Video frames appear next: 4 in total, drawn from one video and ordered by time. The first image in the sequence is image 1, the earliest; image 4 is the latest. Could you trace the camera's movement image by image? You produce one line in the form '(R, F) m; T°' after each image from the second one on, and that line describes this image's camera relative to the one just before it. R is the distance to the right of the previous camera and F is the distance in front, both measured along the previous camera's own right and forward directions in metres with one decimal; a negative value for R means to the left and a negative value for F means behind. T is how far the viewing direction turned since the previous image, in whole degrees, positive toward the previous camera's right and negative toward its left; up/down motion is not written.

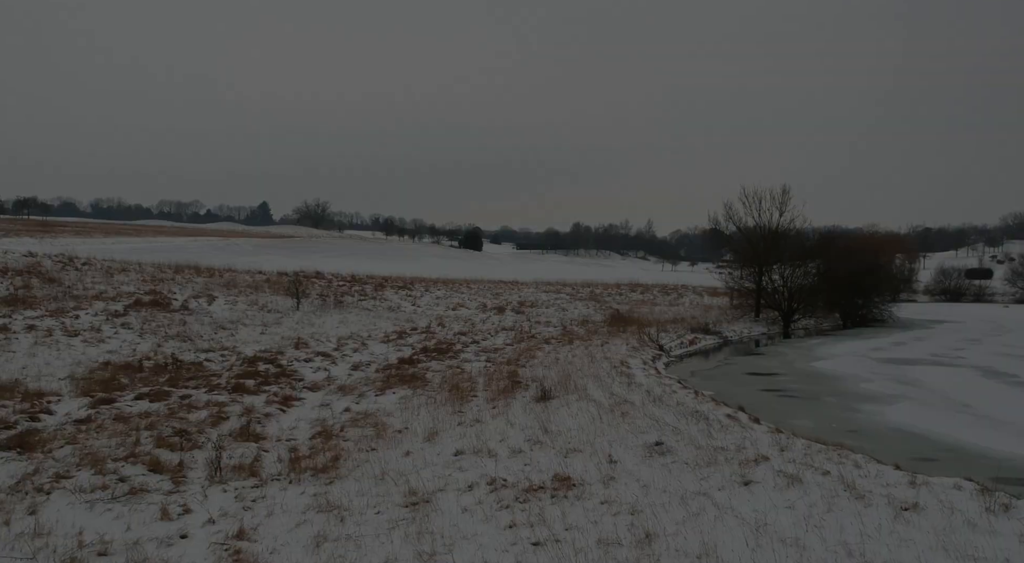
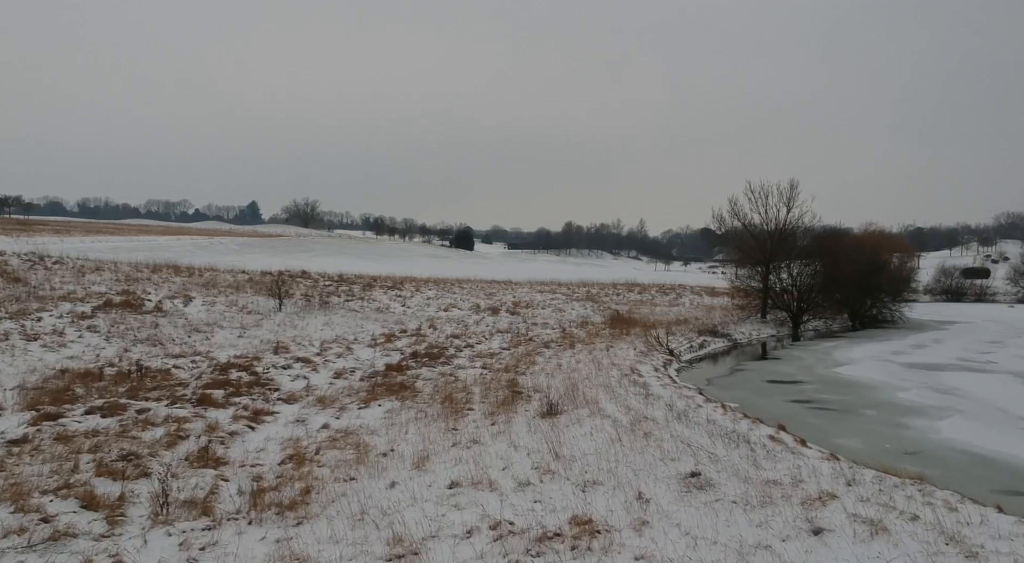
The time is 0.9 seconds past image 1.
(-0.2, +1.7) m; +1°
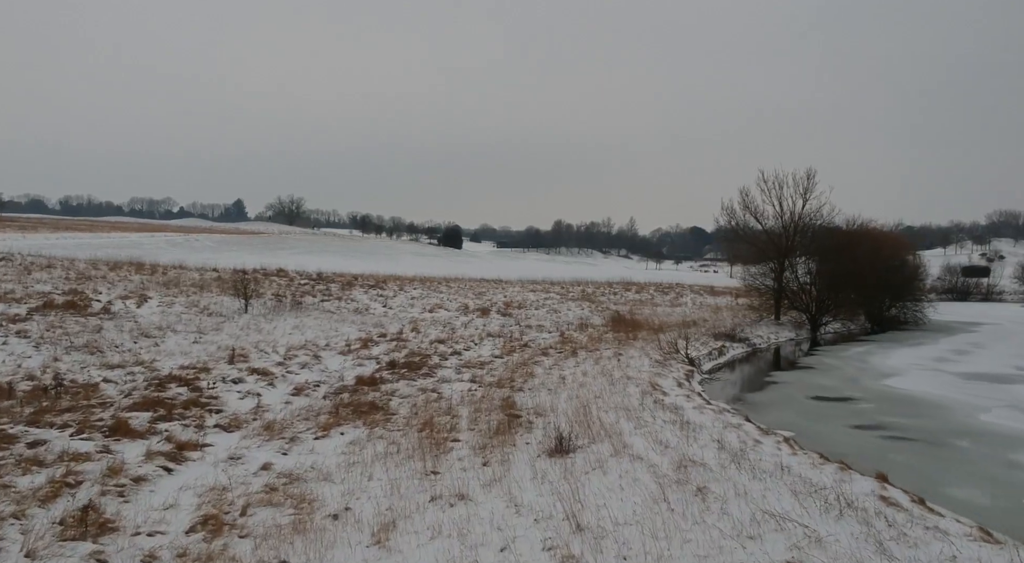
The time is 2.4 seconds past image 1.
(-0.1, +3.0) m; +1°
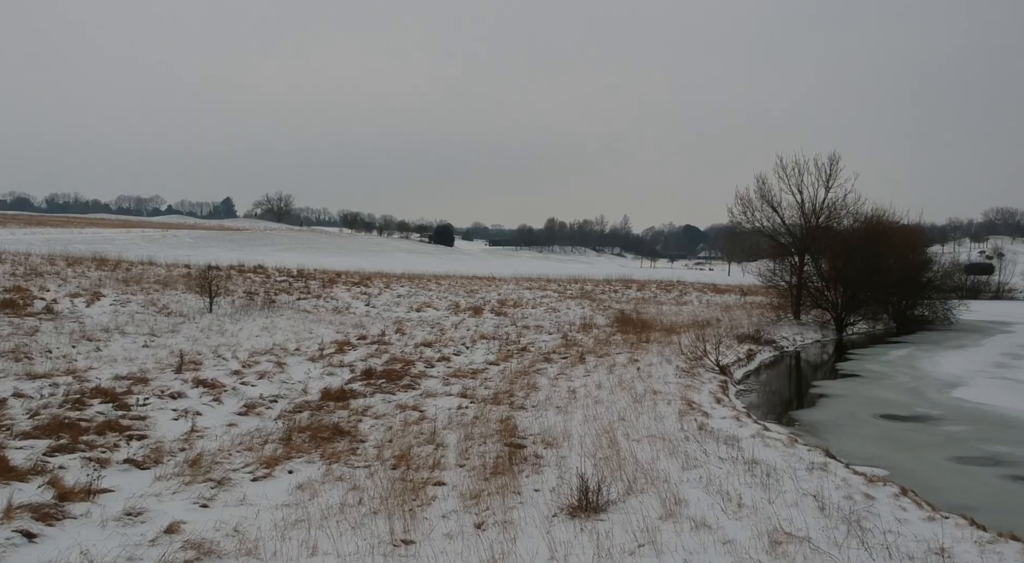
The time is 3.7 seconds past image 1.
(-0.1, +2.8) m; +1°
